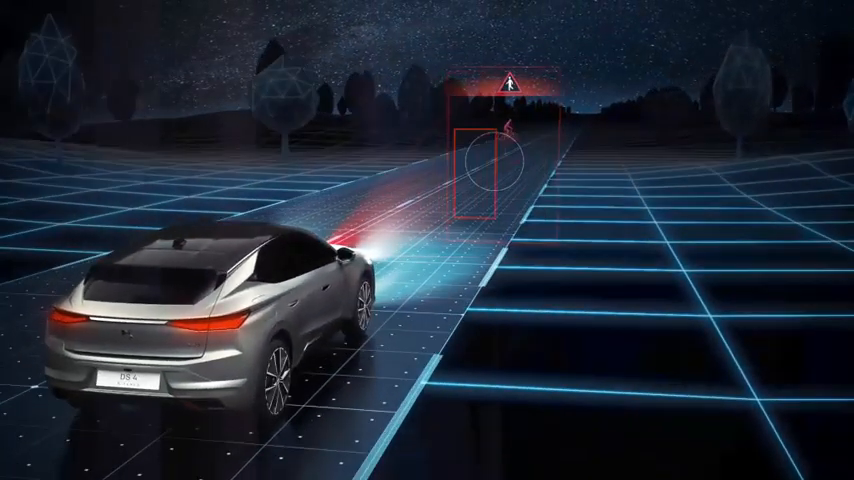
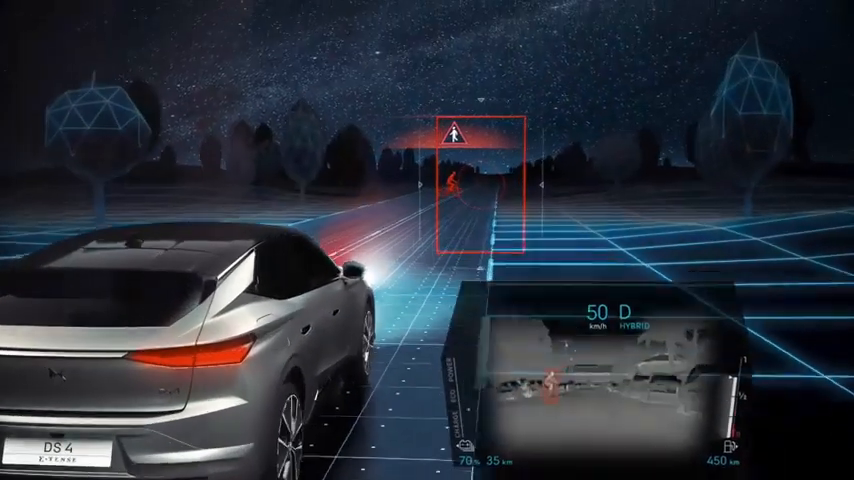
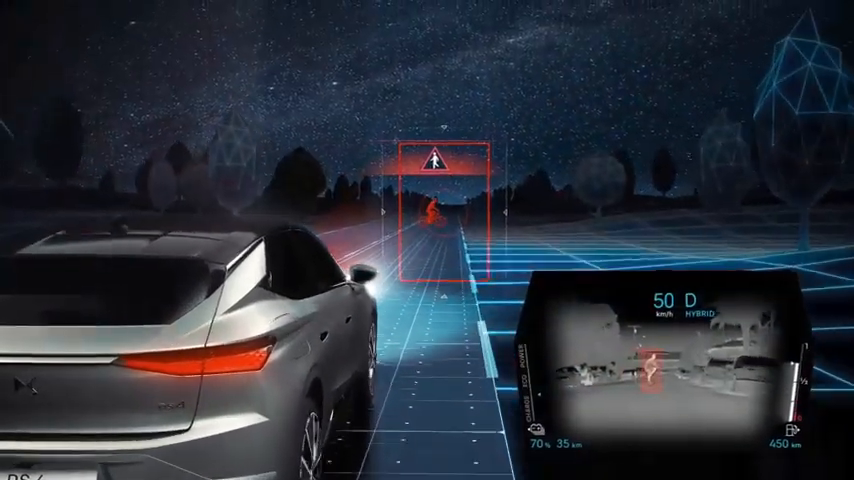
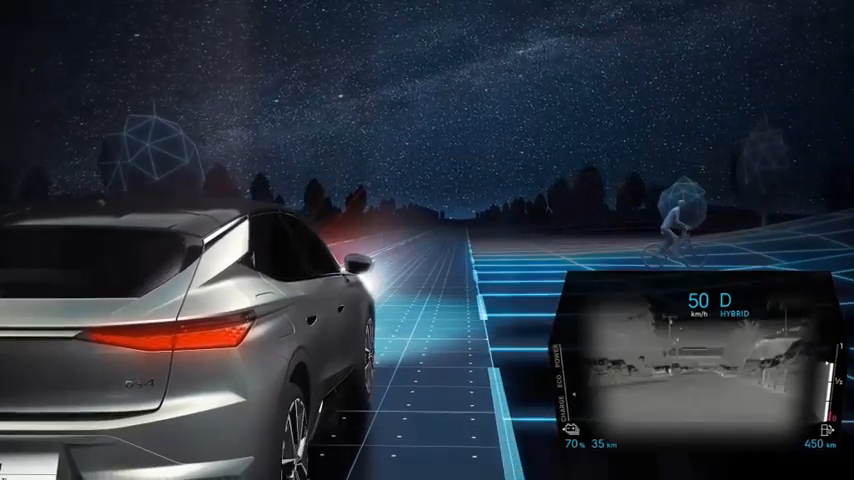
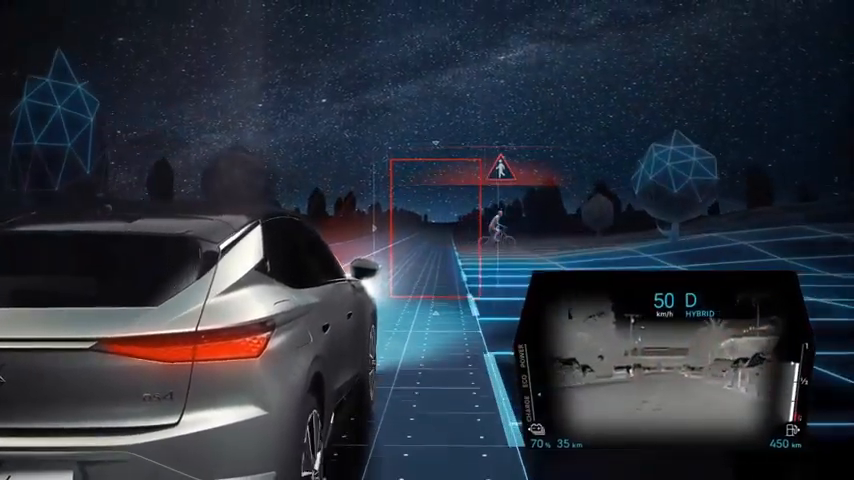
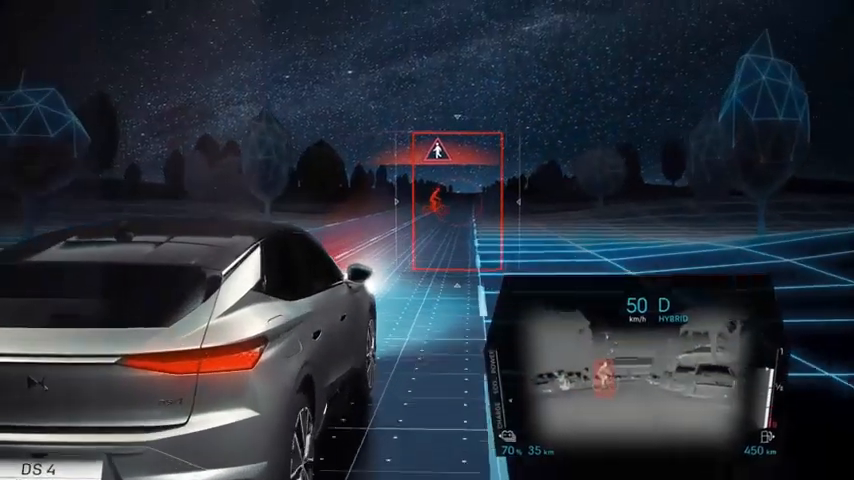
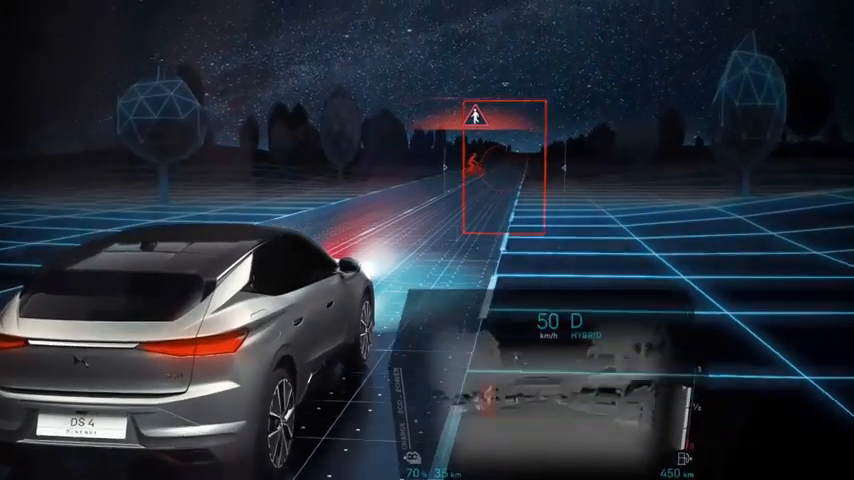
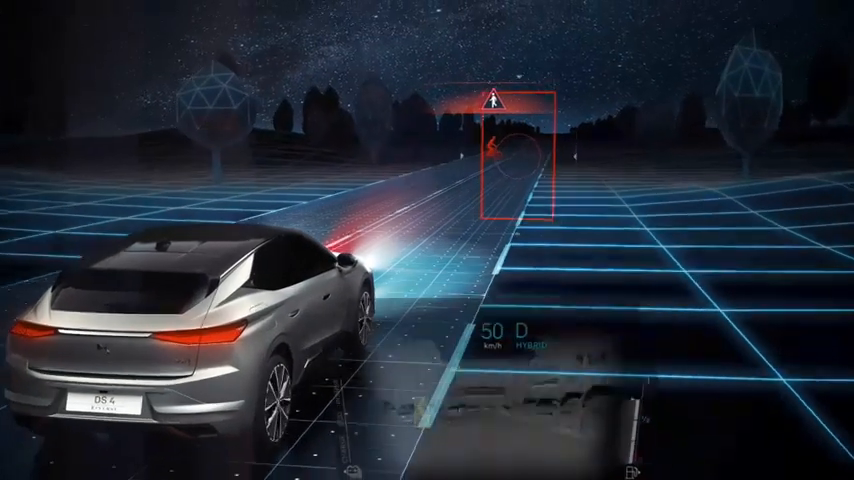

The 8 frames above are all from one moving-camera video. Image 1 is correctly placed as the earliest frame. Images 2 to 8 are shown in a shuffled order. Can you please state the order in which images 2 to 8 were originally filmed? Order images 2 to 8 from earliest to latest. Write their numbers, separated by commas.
8, 7, 2, 6, 3, 5, 4
